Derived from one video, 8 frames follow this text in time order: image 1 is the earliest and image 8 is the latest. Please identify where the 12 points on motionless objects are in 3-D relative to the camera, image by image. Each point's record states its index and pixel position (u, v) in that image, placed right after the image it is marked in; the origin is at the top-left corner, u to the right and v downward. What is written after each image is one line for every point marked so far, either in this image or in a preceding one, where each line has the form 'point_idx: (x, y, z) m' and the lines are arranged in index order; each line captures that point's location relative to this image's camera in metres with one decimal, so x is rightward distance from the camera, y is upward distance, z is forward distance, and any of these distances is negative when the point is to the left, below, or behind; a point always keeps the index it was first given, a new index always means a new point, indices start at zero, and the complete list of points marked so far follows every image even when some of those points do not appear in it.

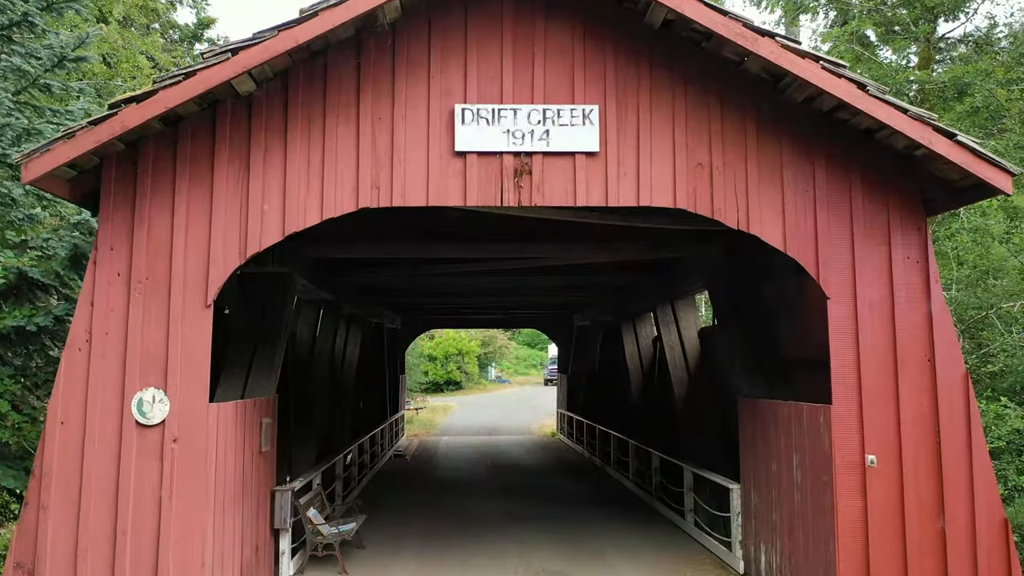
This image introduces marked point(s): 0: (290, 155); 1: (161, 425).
0: (-1.1, +0.6, +4.1) m
1: (-1.6, -0.6, +3.9) m
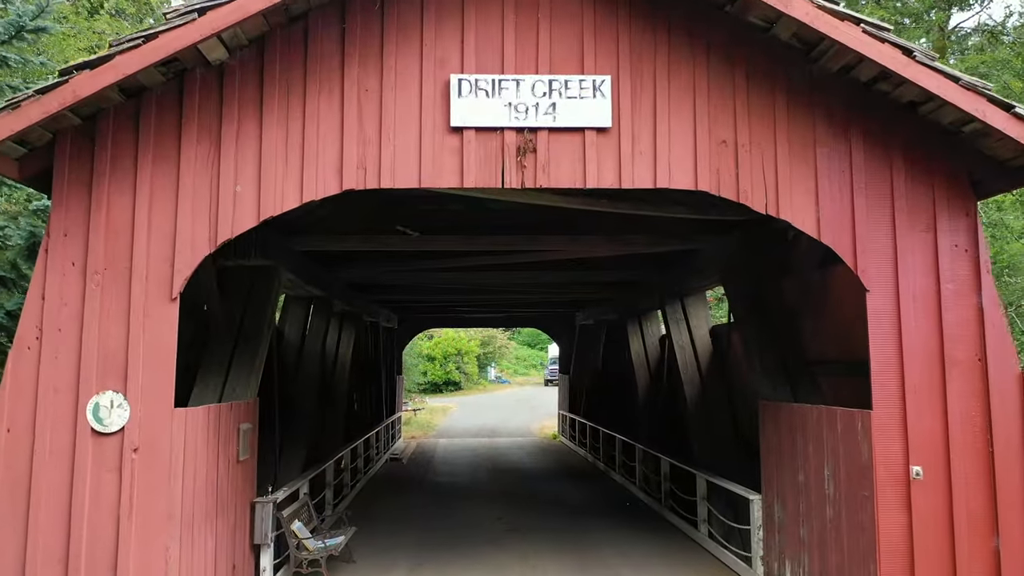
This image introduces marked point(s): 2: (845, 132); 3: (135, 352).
0: (-1.1, +0.7, +3.6) m
1: (-1.6, -0.6, +3.5) m
2: (+1.5, +0.7, +3.7) m
3: (-1.6, -0.3, +3.5) m
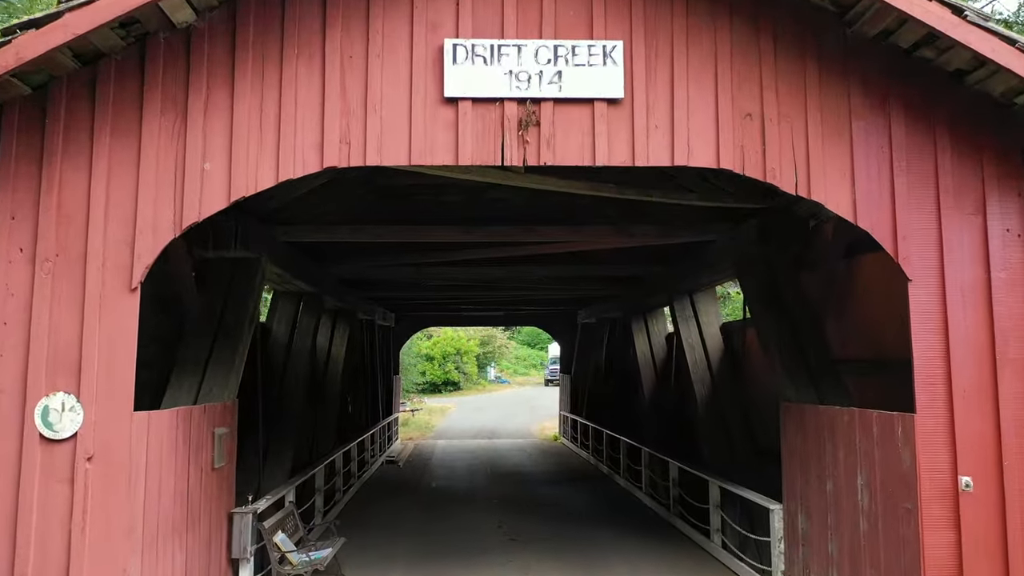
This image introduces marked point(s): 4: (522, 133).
0: (-1.1, +0.7, +3.2) m
1: (-1.6, -0.6, +3.1) m
2: (+1.5, +0.7, +3.4) m
3: (-1.6, -0.2, +3.1) m
4: (0.0, +0.6, +3.3) m
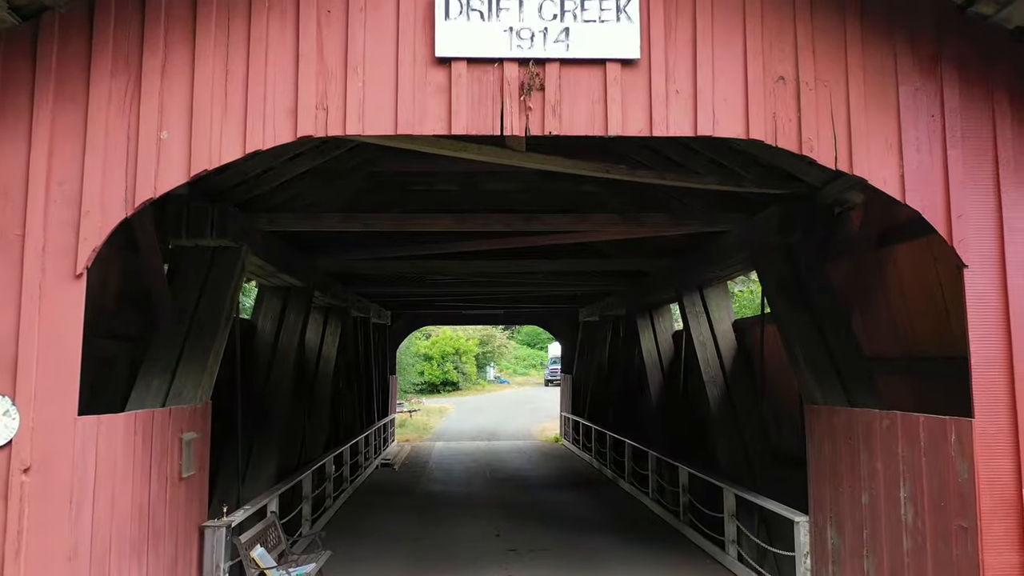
0: (-1.1, +0.8, +2.8) m
1: (-1.6, -0.5, +2.7) m
2: (+1.5, +0.8, +3.0) m
3: (-1.6, -0.2, +2.7) m
4: (0.0, +0.7, +2.9) m
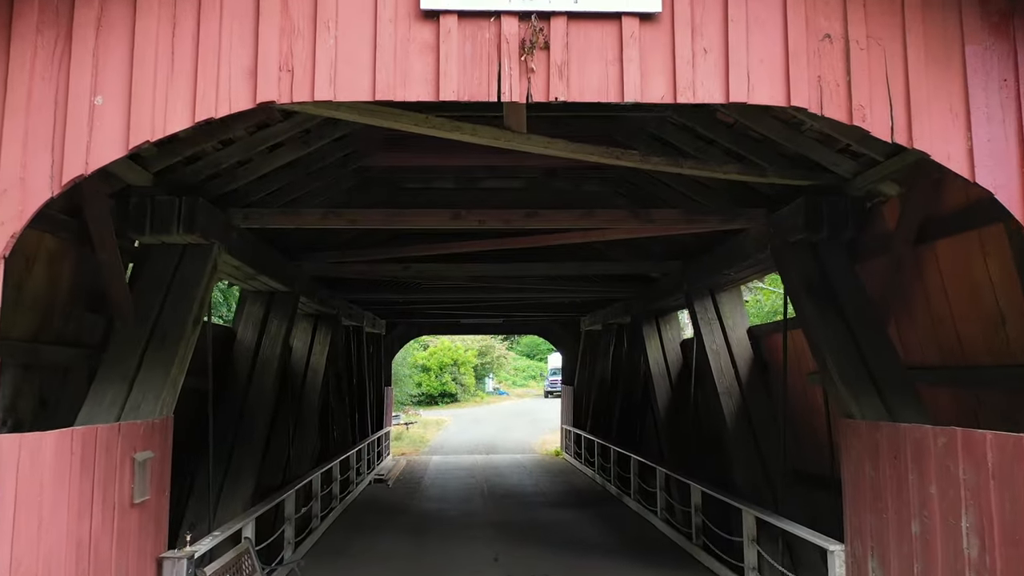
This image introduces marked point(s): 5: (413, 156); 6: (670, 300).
0: (-1.1, +0.8, +2.4) m
1: (-1.6, -0.5, +2.2) m
2: (+1.5, +0.8, +2.5) m
3: (-1.6, -0.2, +2.3) m
4: (0.0, +0.7, +2.4) m
5: (-0.7, +0.9, +5.7) m
6: (+1.4, -0.1, +7.4) m
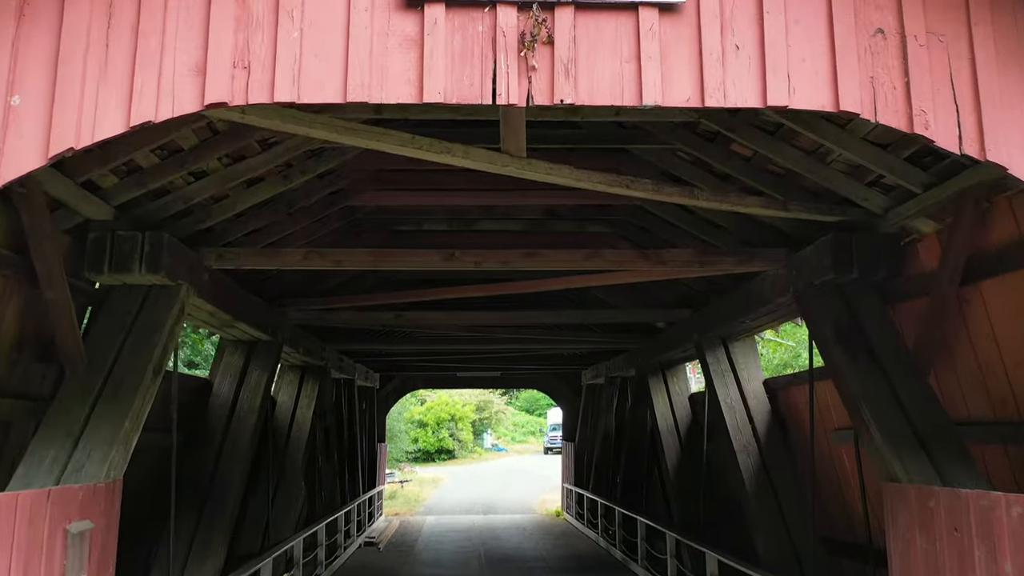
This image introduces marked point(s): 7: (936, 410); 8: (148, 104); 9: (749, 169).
0: (-1.1, +0.7, +2.0) m
1: (-1.6, -0.6, +1.8) m
2: (+1.5, +0.7, +2.2) m
3: (-1.6, -0.2, +1.8) m
4: (0.0, +0.6, +2.1) m
5: (-0.7, +0.6, +5.3) m
6: (+1.4, -0.5, +7.0) m
7: (+1.8, -0.5, +3.5) m
8: (-0.9, +0.4, +2.0) m
9: (+1.2, +0.6, +4.2) m
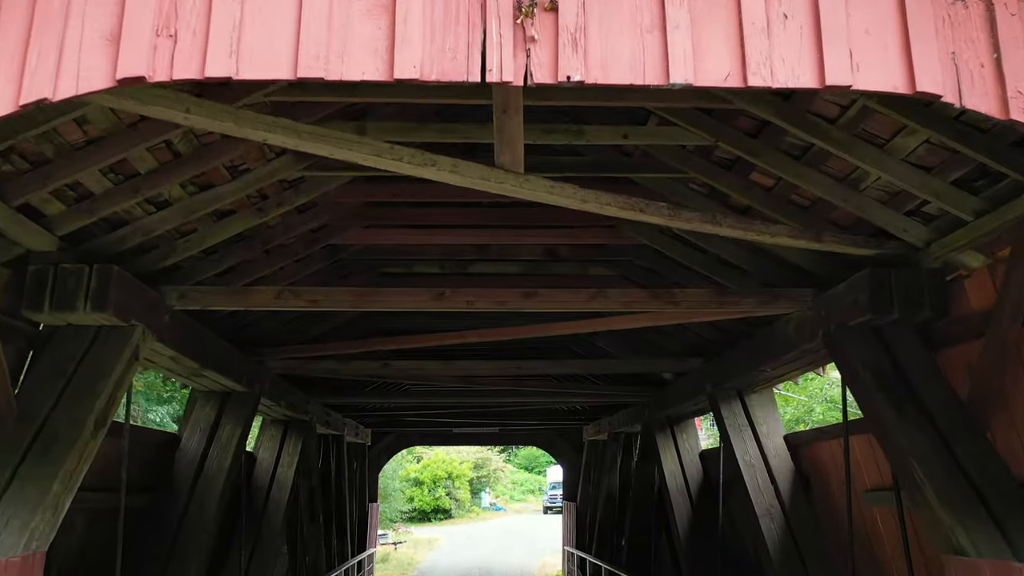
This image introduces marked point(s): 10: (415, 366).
0: (-1.1, +0.6, +1.6) m
1: (-1.6, -0.6, +1.3) m
2: (+1.5, +0.6, +1.8) m
3: (-1.6, -0.3, +1.4) m
4: (0.0, +0.5, +1.7) m
5: (-0.7, +0.3, +4.9) m
6: (+1.4, -0.9, +6.5) m
7: (+1.8, -0.7, +3.0) m
8: (-0.9, +0.4, +1.6) m
9: (+1.2, +0.4, +3.8) m
10: (-0.7, -0.6, +6.0) m
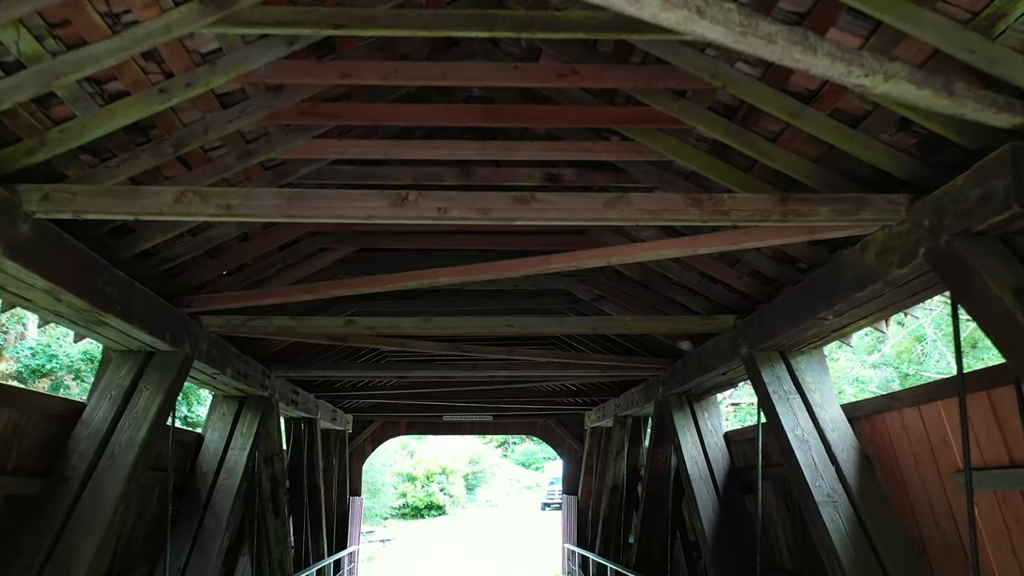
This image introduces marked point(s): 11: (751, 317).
0: (-1.1, +1.0, +0.6) m
1: (-1.7, -0.3, +0.2) m
2: (+1.4, +1.0, +0.7) m
3: (-1.6, +0.1, +0.3) m
4: (0.0, +0.9, +0.6) m
5: (-0.7, +0.7, +3.8) m
6: (+1.3, -0.6, +5.4) m
7: (+1.7, -0.3, +2.0) m
8: (-0.9, +0.7, +0.5) m
9: (+1.1, +0.7, +2.7) m
10: (-0.7, -0.2, +5.0) m
11: (+1.3, -0.2, +4.7) m
